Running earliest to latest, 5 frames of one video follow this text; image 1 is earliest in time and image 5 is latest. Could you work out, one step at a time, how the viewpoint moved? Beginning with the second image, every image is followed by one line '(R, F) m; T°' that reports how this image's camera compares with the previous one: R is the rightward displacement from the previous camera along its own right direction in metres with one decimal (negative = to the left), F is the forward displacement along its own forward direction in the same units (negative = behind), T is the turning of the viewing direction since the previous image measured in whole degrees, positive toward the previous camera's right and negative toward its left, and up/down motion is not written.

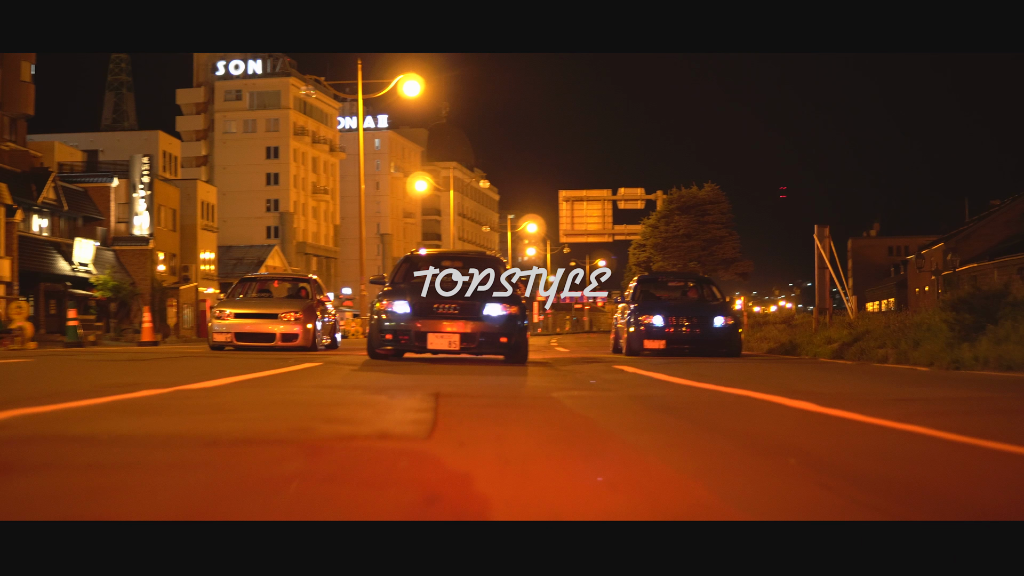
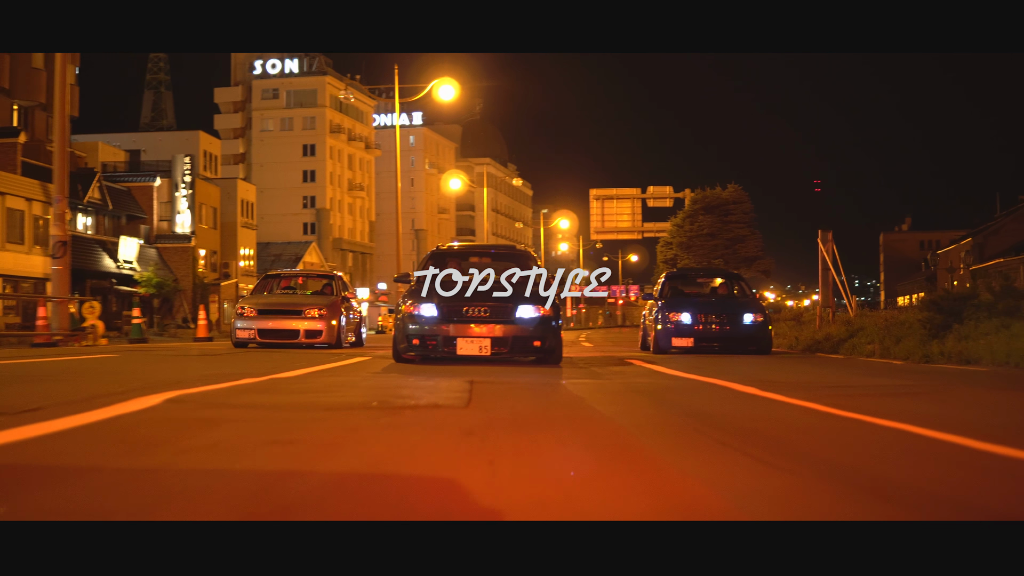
(+0.1, -0.7) m; -2°
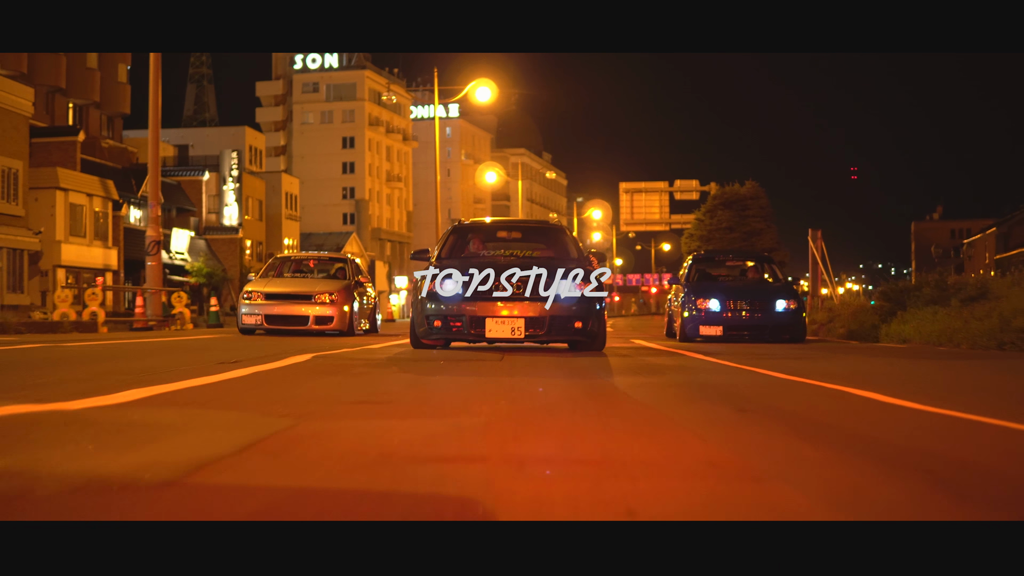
(+0.1, -1.5) m; -2°
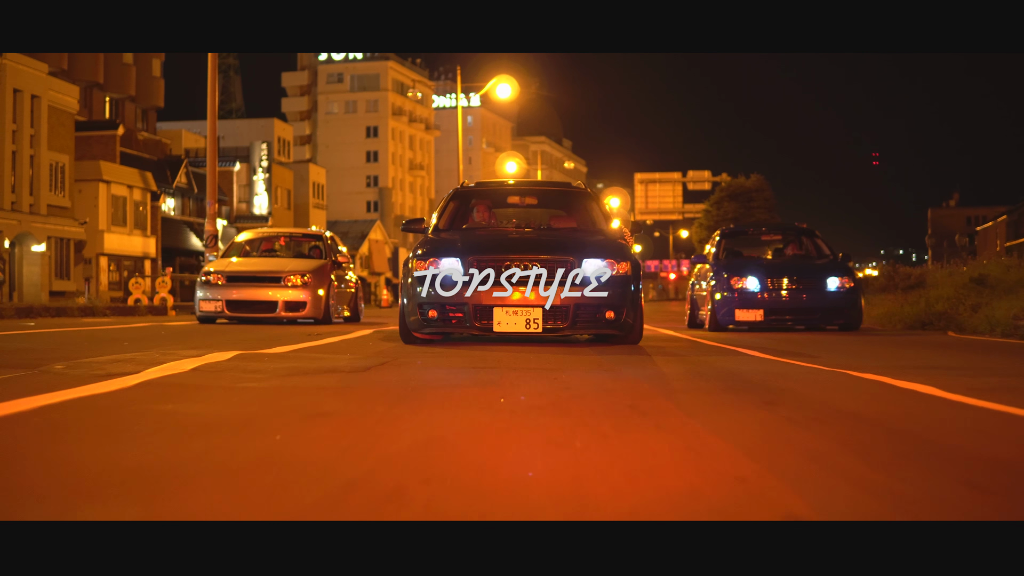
(+0.1, -1.4) m; -1°
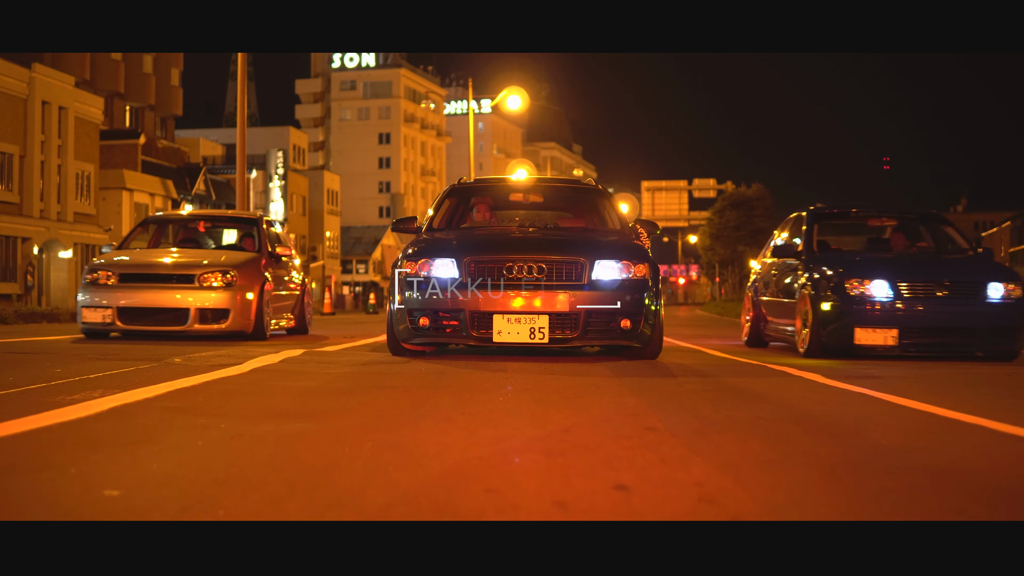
(0.0, -0.9) m; -1°
